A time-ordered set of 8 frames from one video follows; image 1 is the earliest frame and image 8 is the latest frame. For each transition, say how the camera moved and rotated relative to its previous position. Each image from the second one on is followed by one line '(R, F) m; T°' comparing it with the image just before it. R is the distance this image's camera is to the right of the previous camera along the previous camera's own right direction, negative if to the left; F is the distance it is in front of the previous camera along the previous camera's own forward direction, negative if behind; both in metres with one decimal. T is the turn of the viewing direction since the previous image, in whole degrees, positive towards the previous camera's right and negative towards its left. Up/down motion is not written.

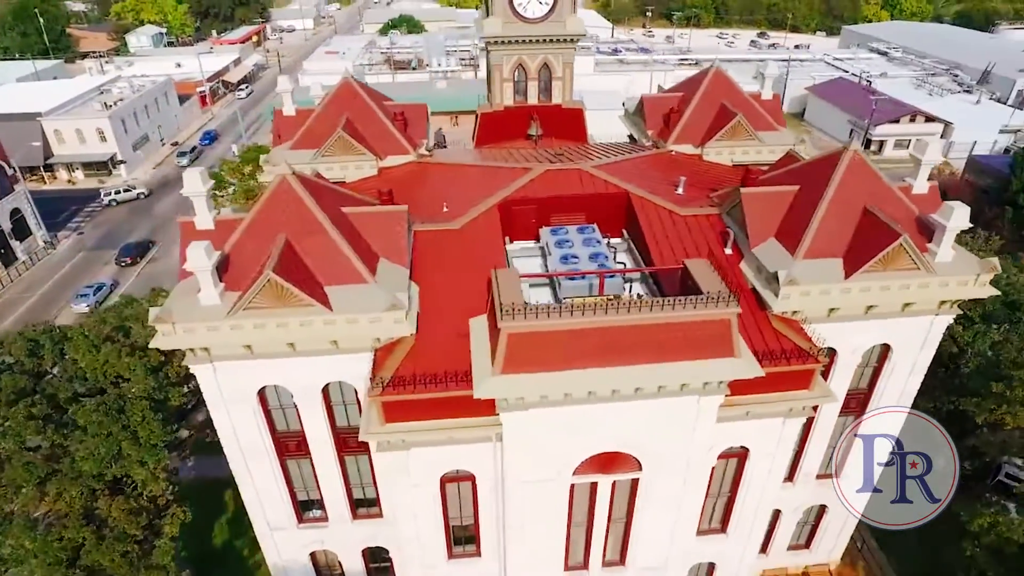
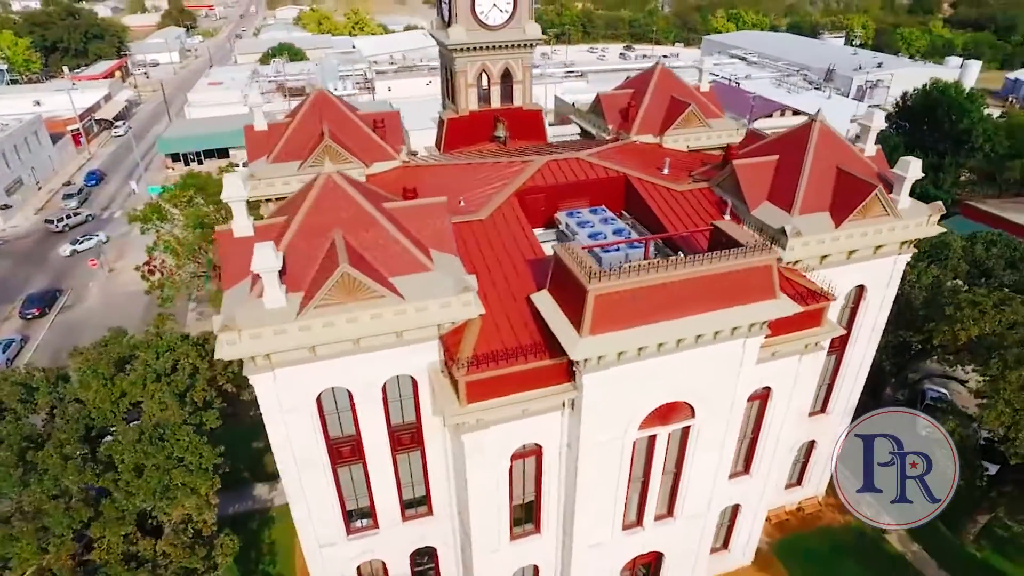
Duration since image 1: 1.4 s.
(-4.4, -0.4) m; +11°
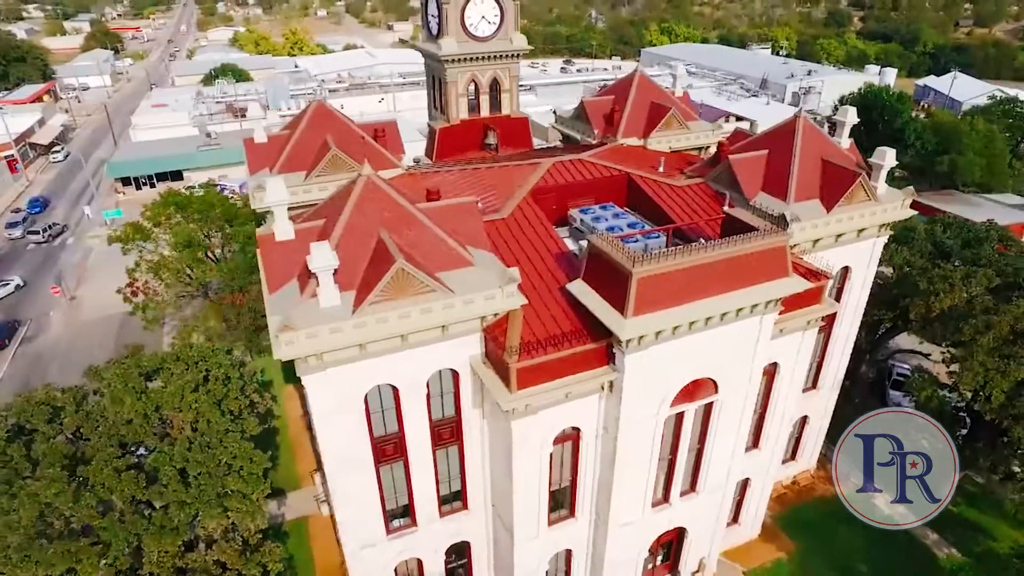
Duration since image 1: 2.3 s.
(-2.5, -0.6) m; +5°
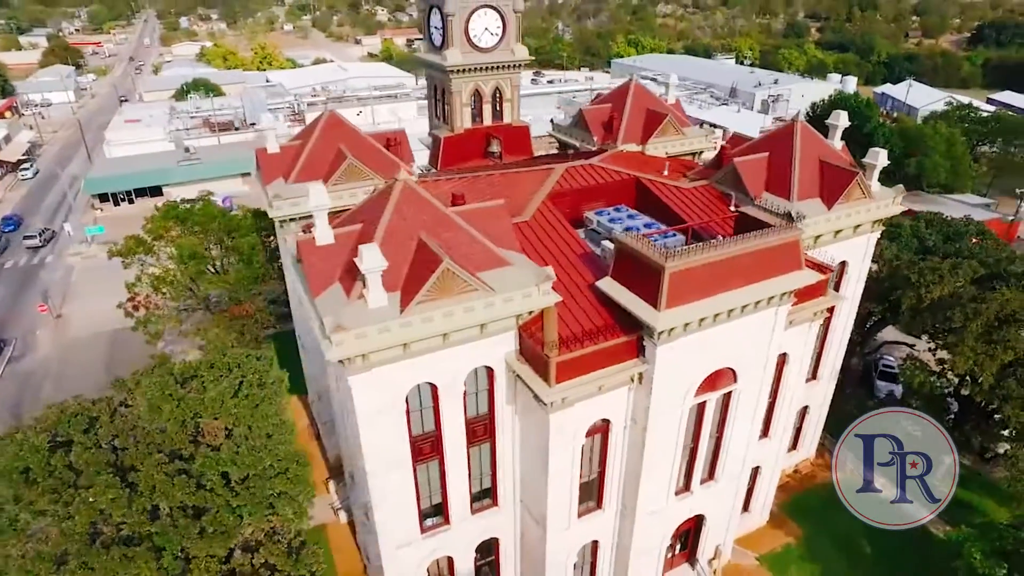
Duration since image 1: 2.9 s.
(-1.8, -0.6) m; +3°
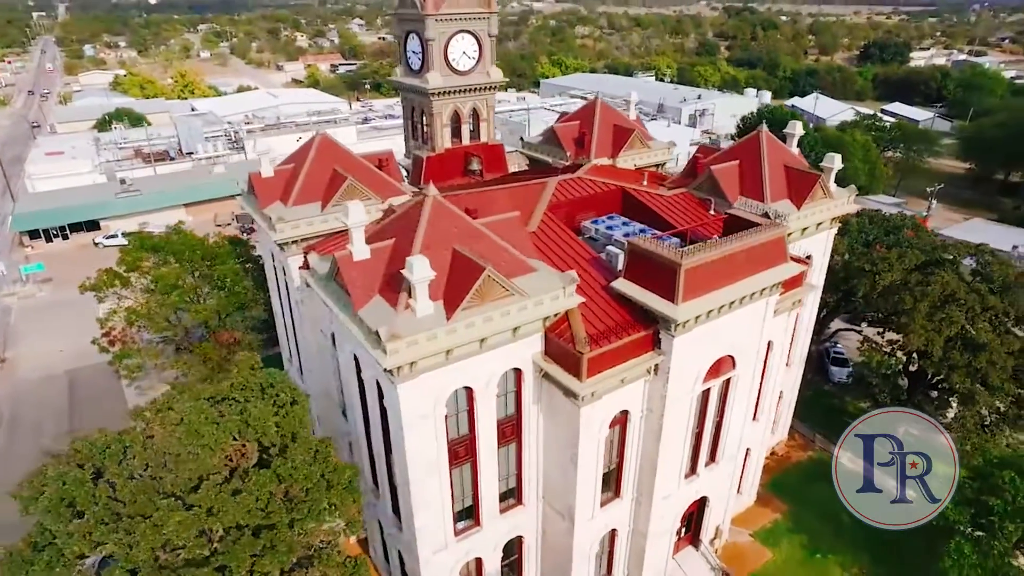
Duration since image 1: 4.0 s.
(-2.8, -0.9) m; +7°
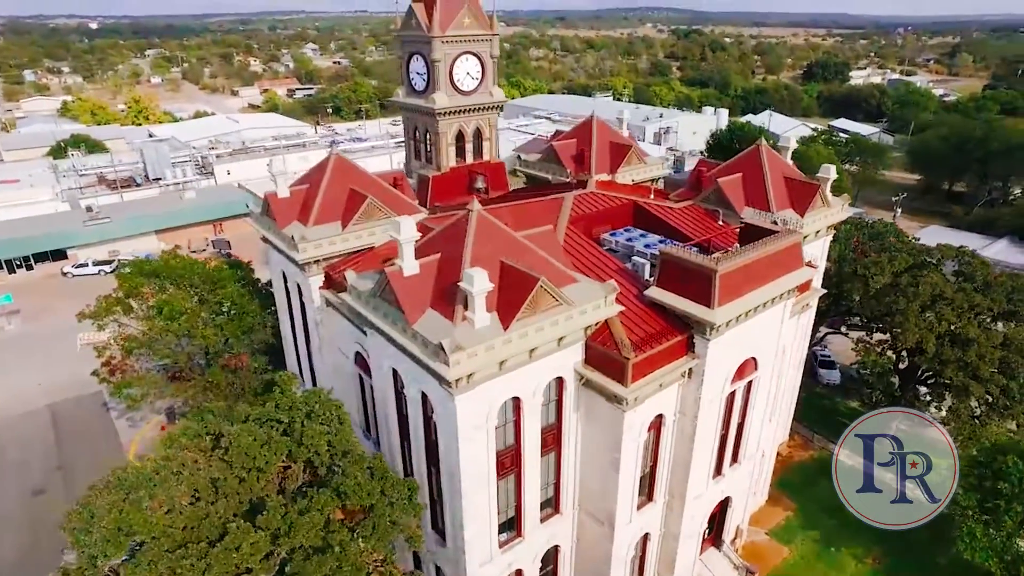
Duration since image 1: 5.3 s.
(-2.5, -0.3) m; +4°
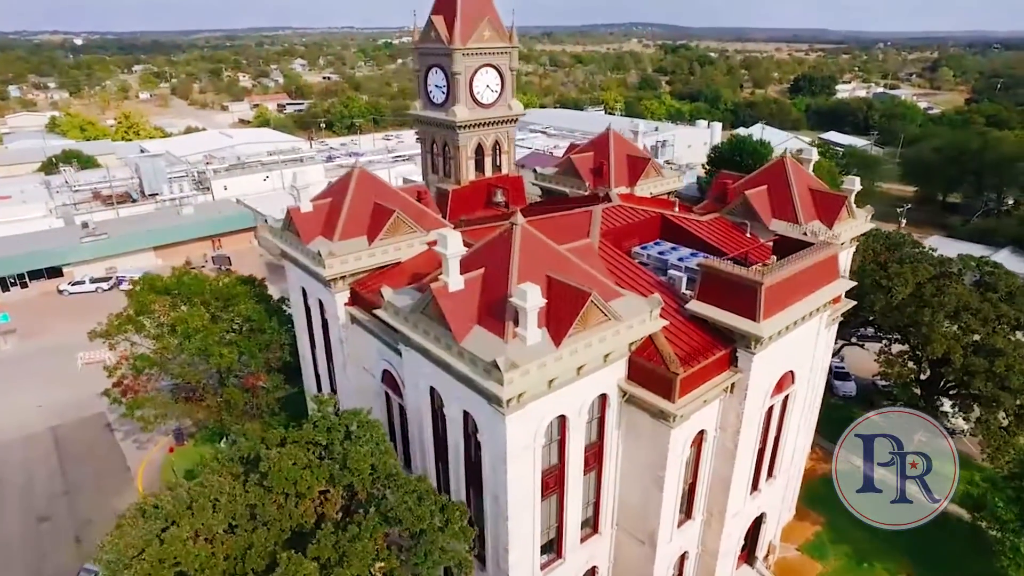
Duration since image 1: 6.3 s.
(-1.6, +0.4) m; +1°
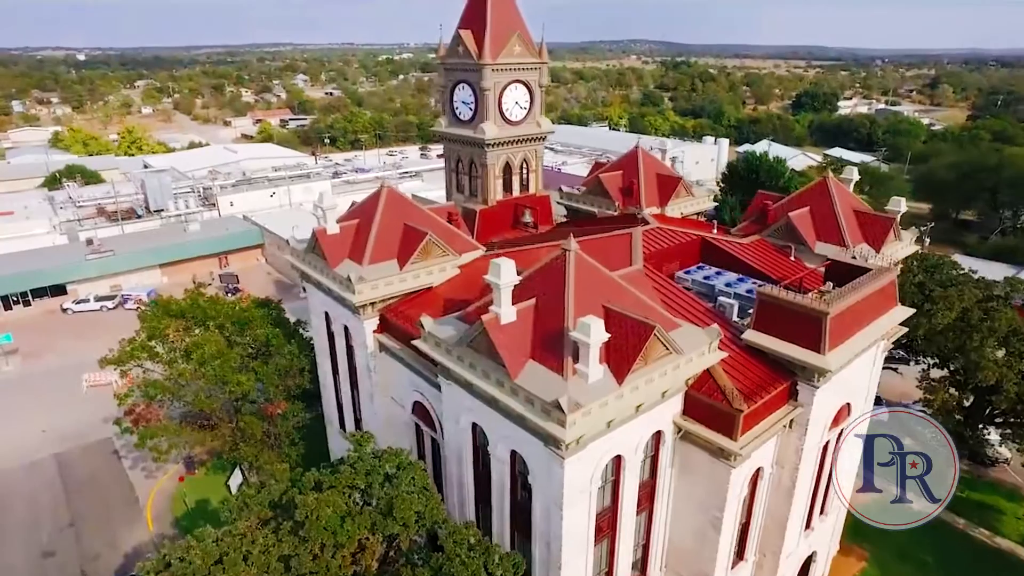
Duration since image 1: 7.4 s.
(-1.4, +1.1) m; 0°
